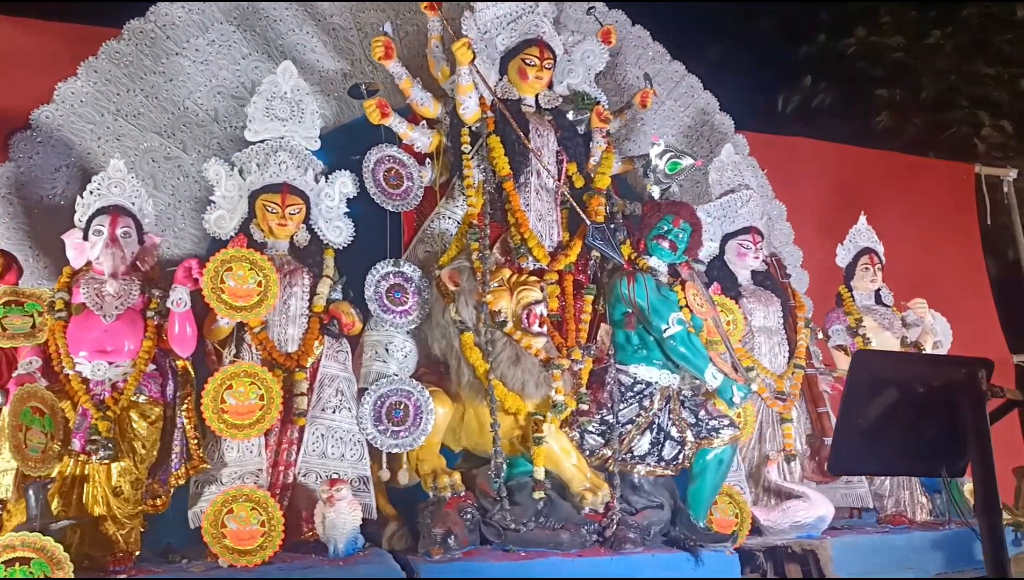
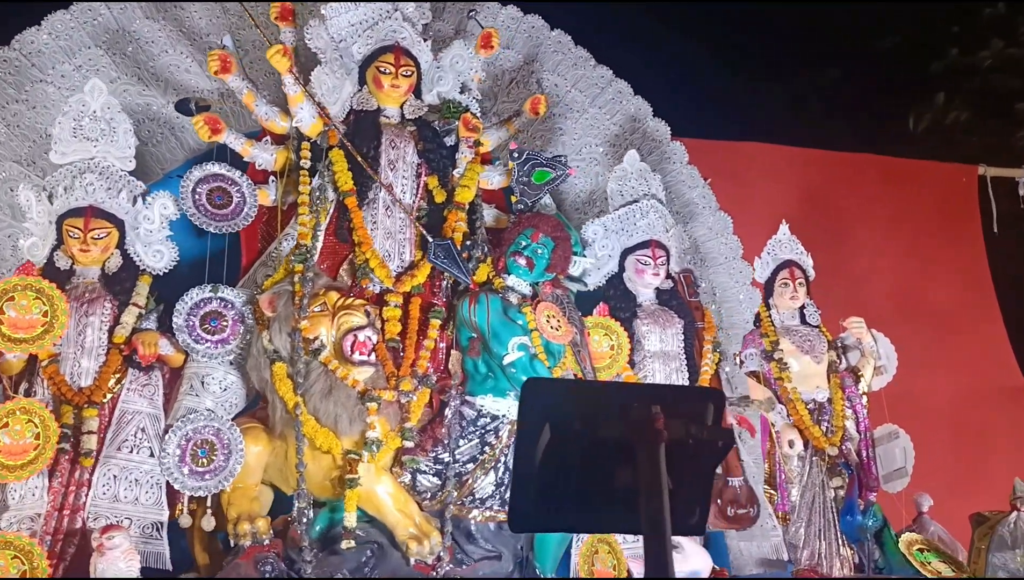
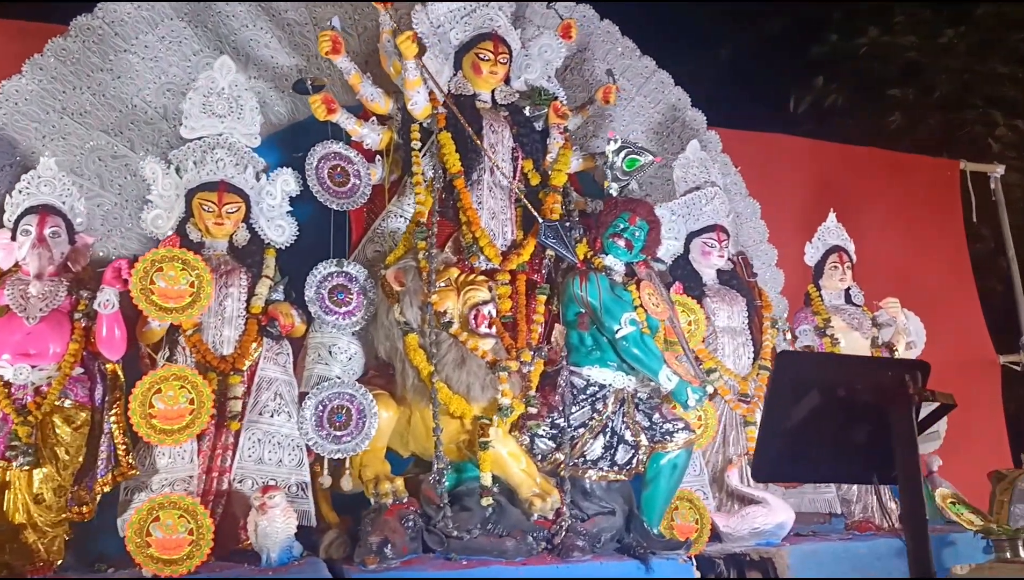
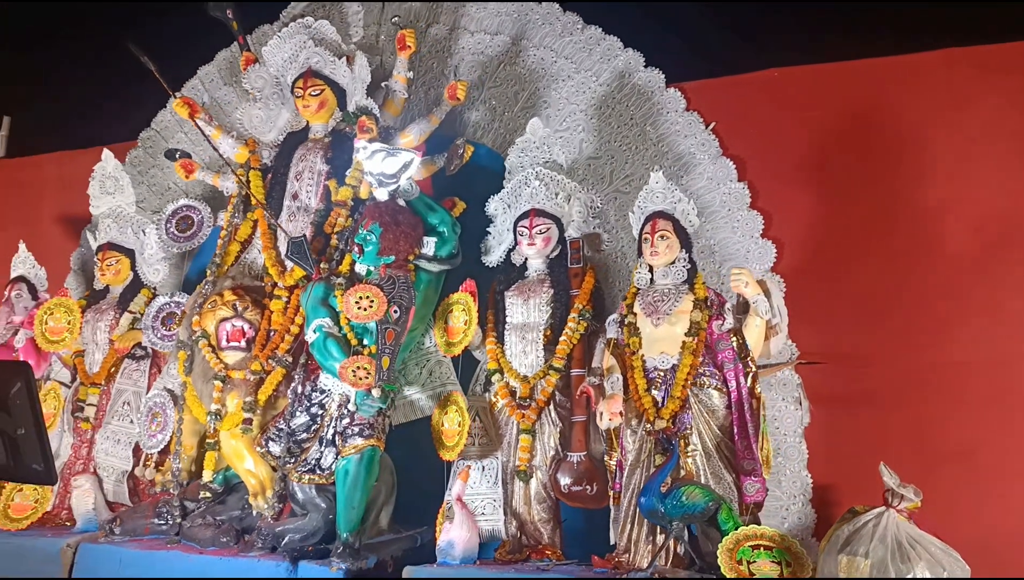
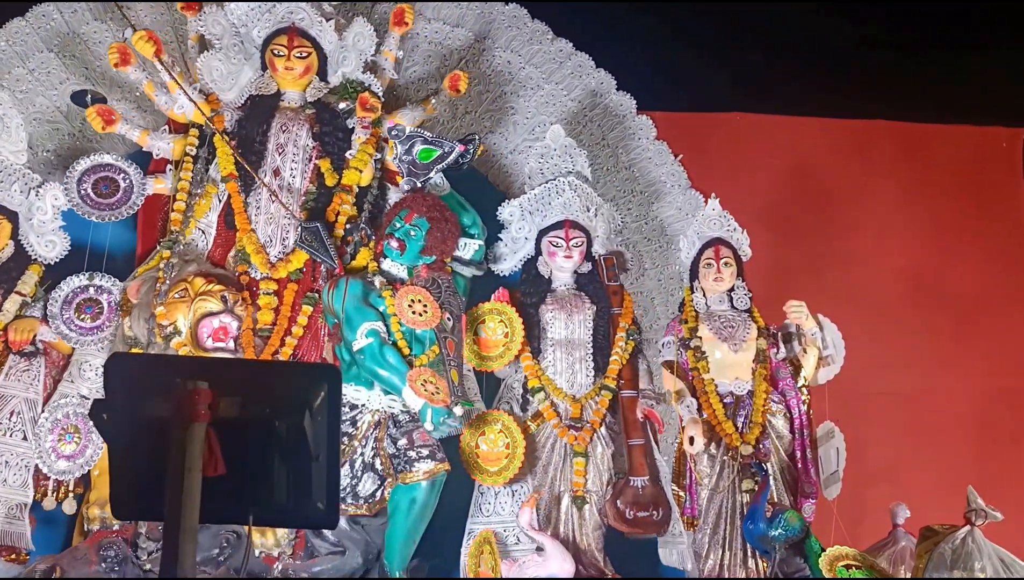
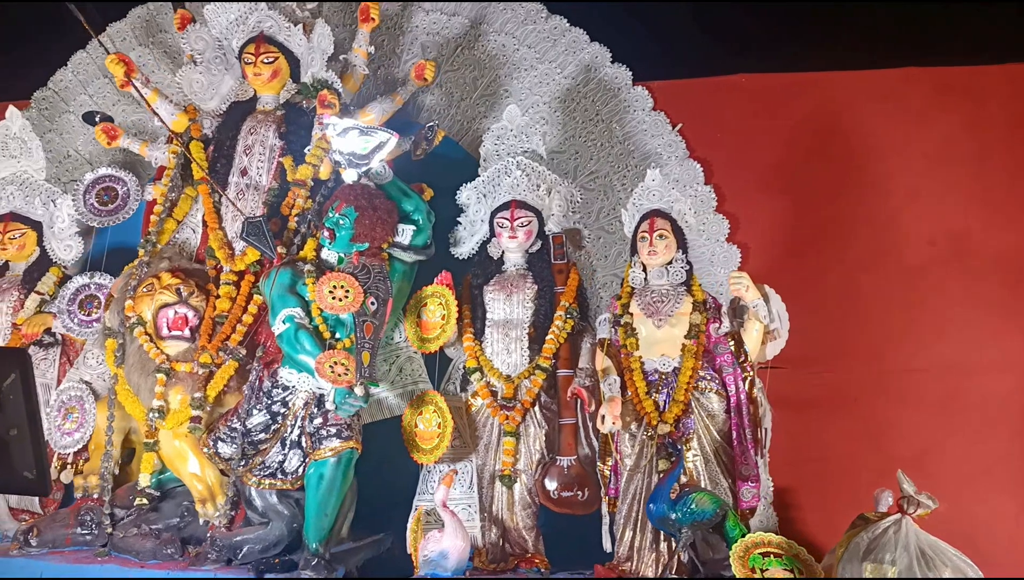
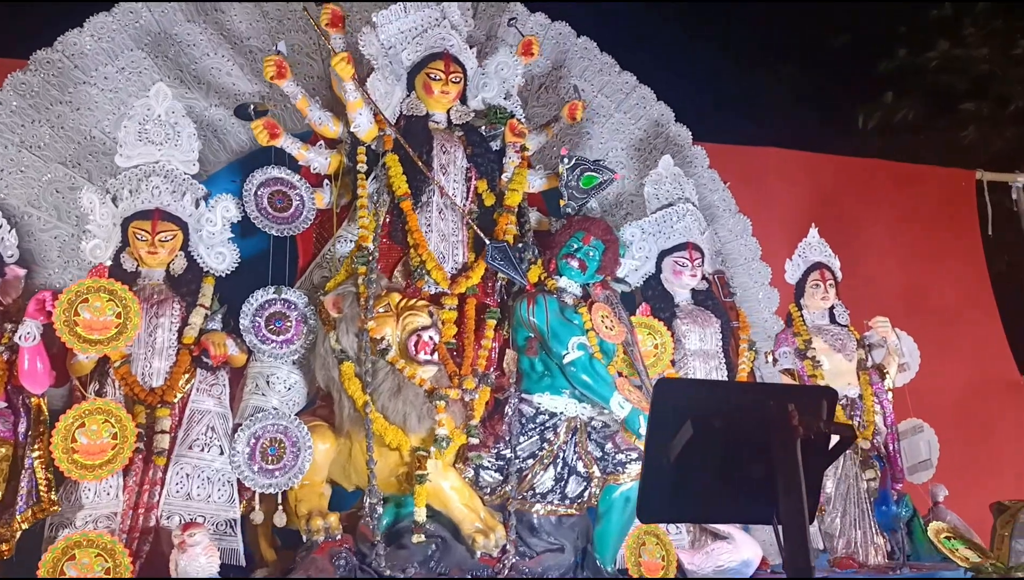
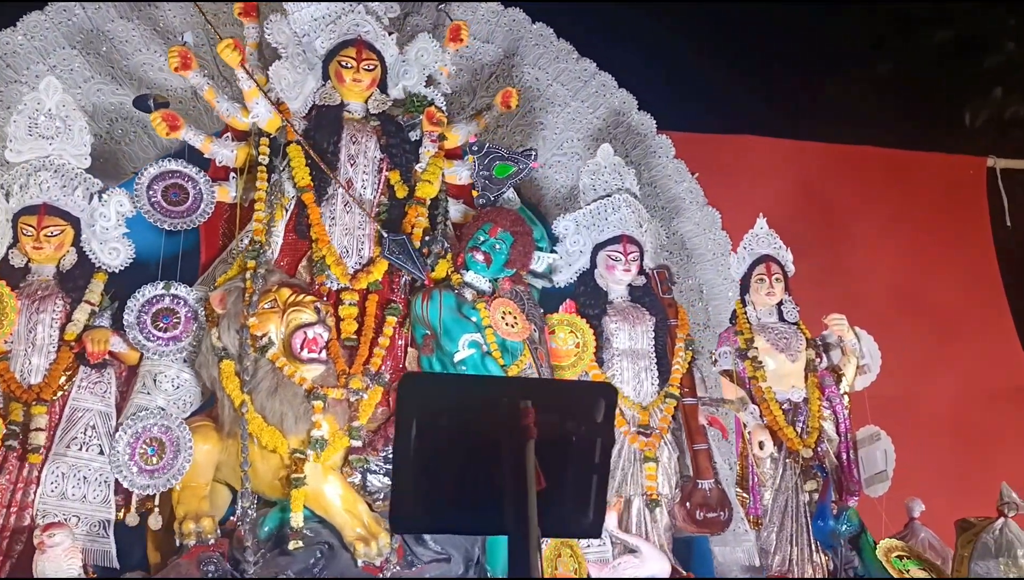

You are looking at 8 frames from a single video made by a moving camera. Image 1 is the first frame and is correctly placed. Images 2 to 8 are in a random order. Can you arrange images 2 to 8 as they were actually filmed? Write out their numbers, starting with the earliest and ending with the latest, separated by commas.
3, 7, 2, 8, 5, 6, 4
